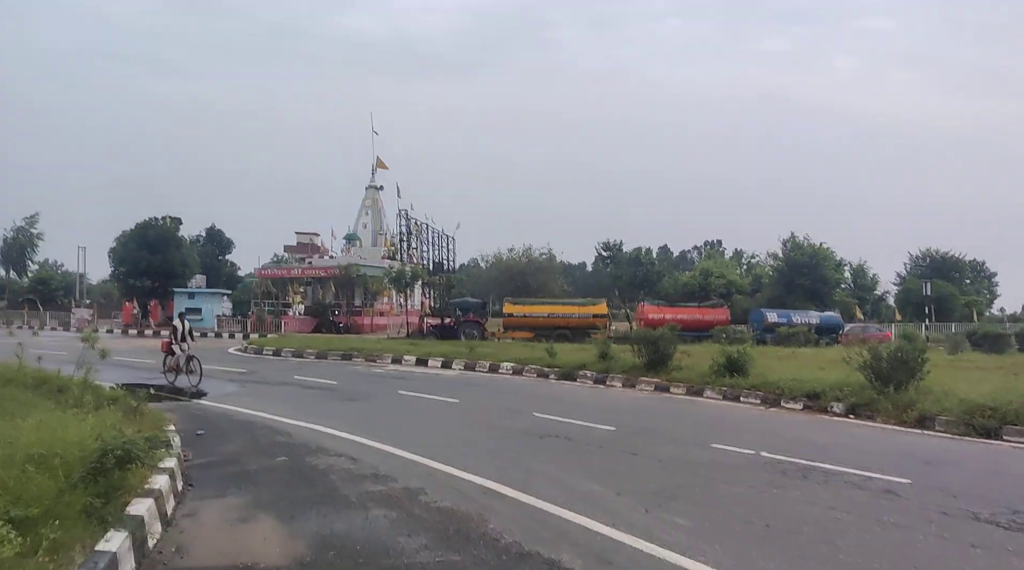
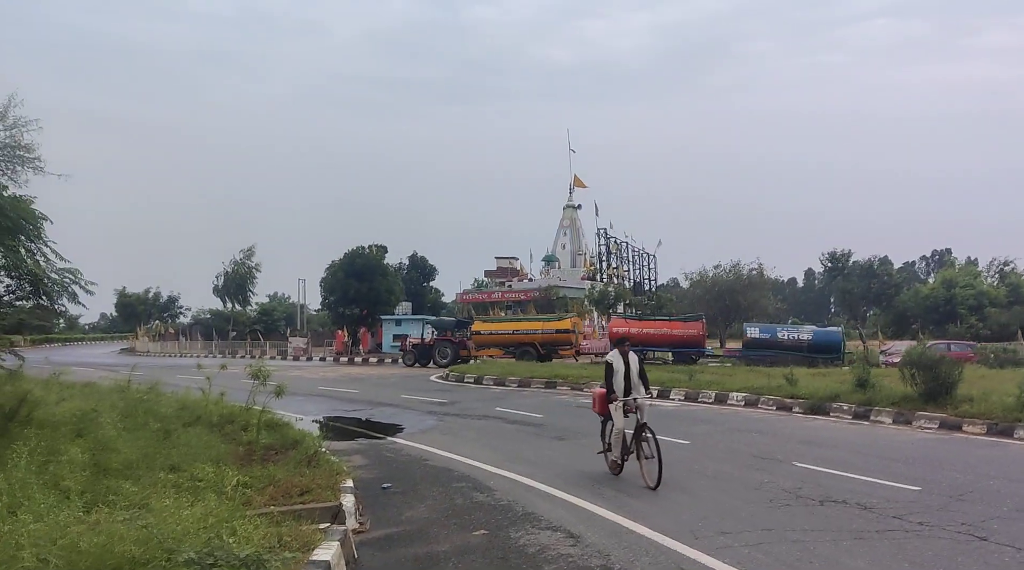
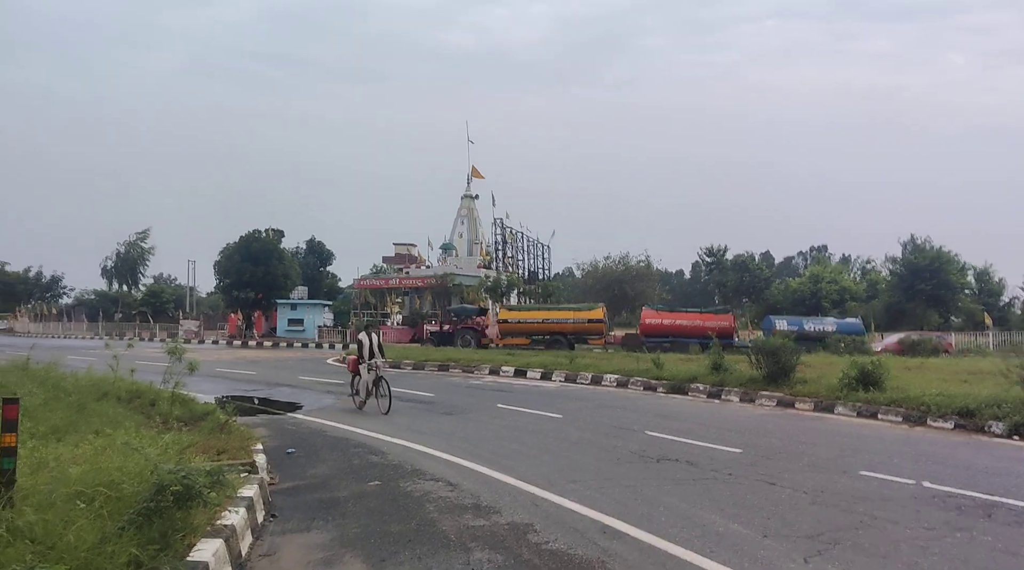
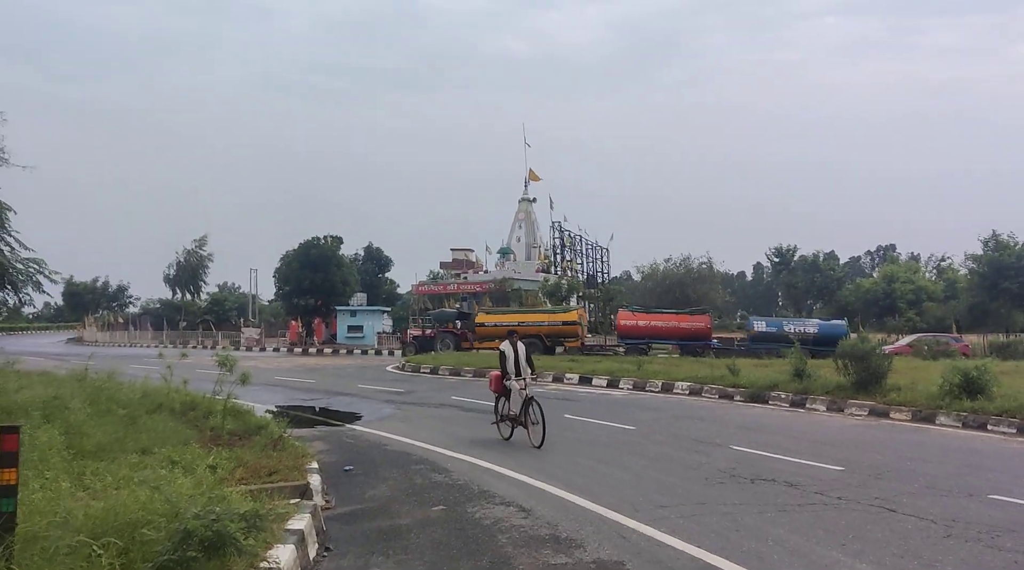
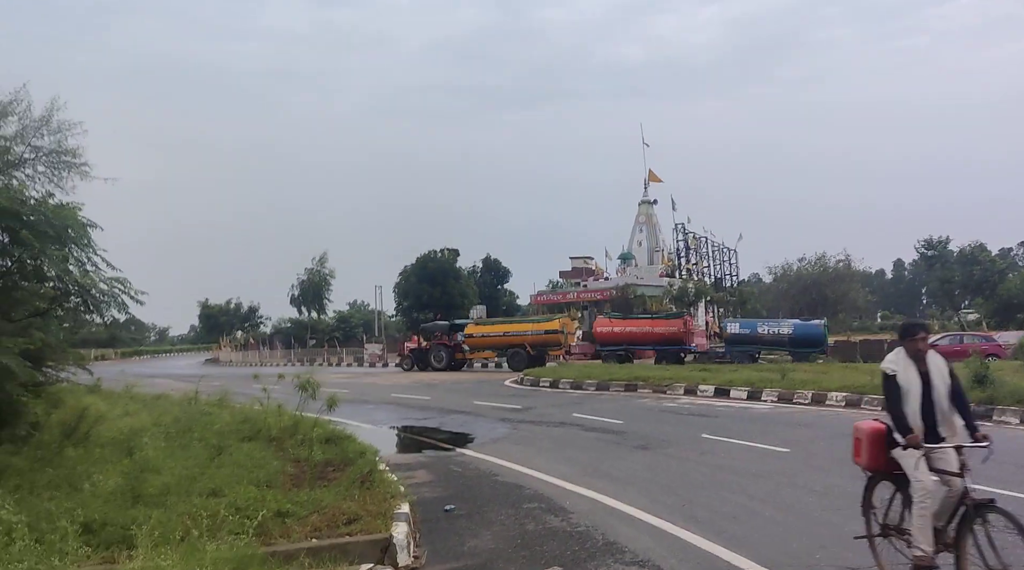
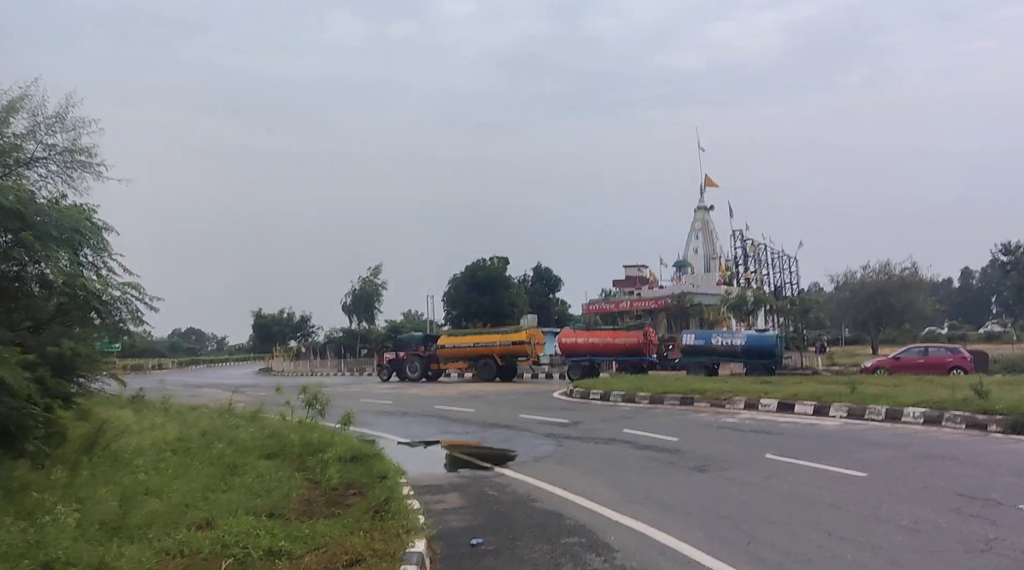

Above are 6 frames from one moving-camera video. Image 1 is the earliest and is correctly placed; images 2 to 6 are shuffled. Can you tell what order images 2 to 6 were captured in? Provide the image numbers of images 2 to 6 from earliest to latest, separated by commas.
3, 4, 2, 5, 6
